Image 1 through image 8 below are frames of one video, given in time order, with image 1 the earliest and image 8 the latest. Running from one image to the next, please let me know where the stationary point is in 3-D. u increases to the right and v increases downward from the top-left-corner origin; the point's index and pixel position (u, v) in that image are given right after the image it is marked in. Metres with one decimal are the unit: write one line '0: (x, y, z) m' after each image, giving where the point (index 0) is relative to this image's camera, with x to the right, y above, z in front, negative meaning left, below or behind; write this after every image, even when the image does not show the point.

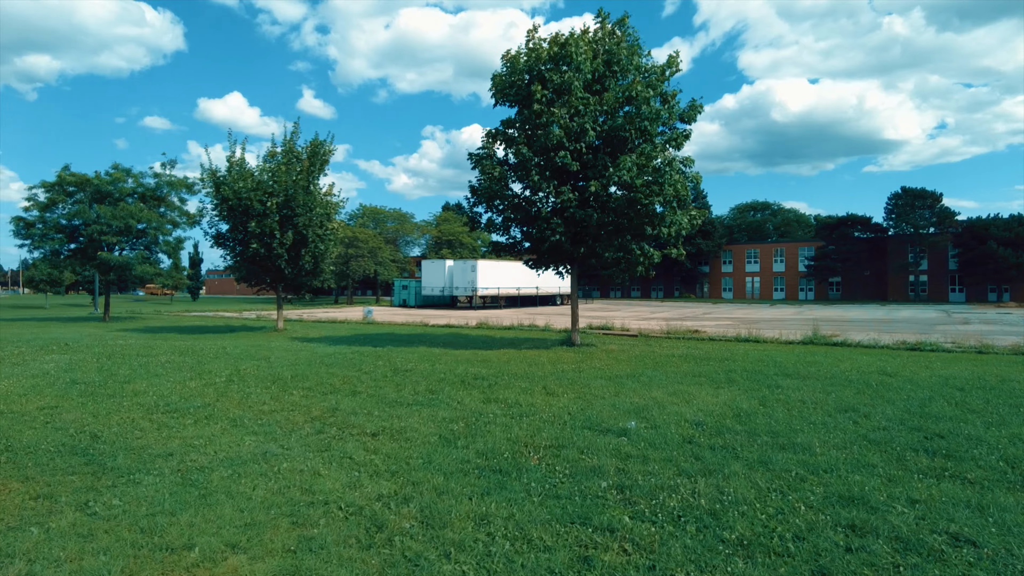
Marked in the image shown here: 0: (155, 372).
0: (-6.6, -1.6, +12.1) m
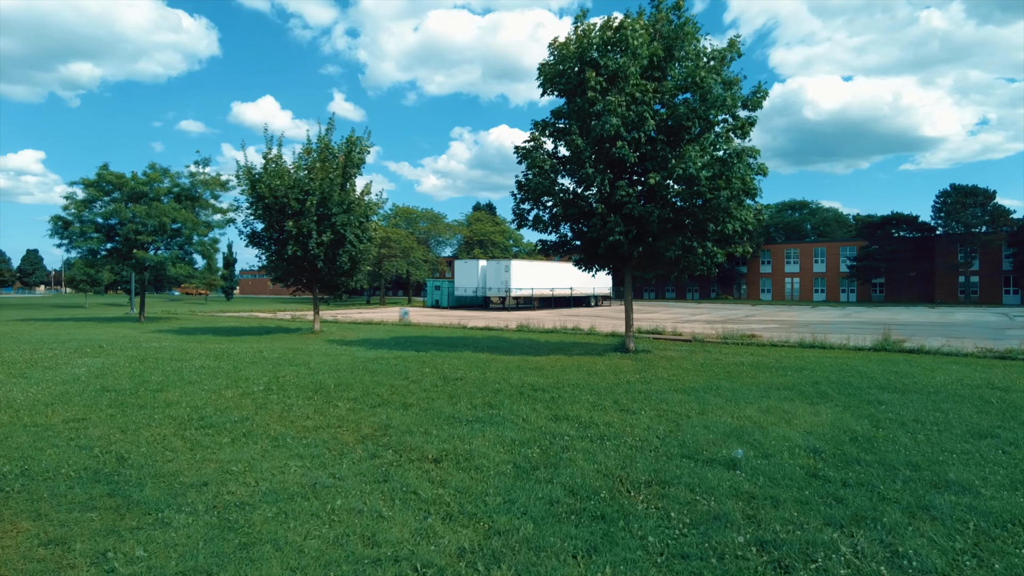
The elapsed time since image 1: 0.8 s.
0: (-5.6, -1.6, +11.3) m
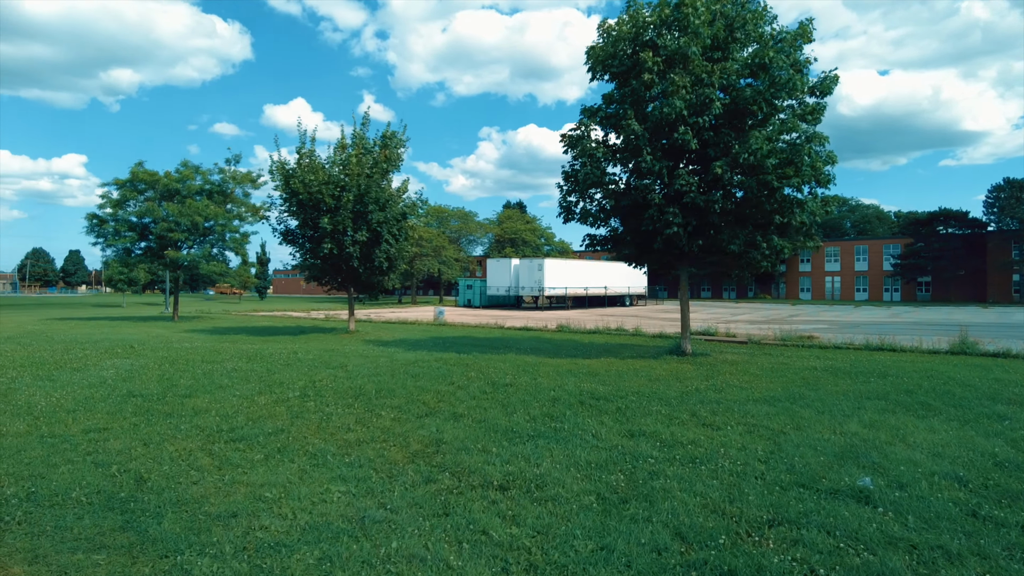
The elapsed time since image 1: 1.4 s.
0: (-4.7, -1.5, +10.6) m
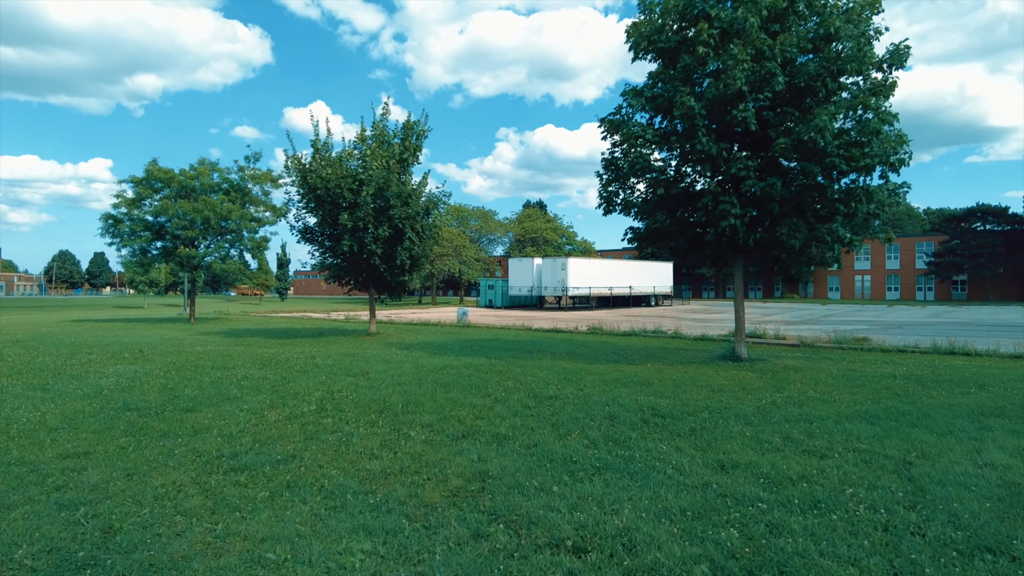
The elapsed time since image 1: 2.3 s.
0: (-4.1, -1.5, +9.4) m
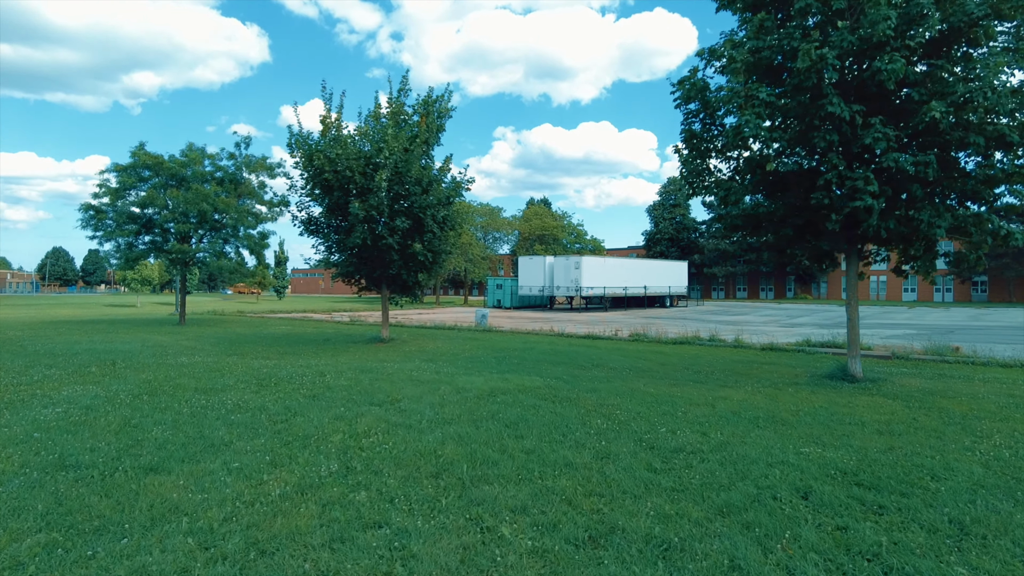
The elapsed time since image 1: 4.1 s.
0: (-3.1, -1.6, +6.7) m
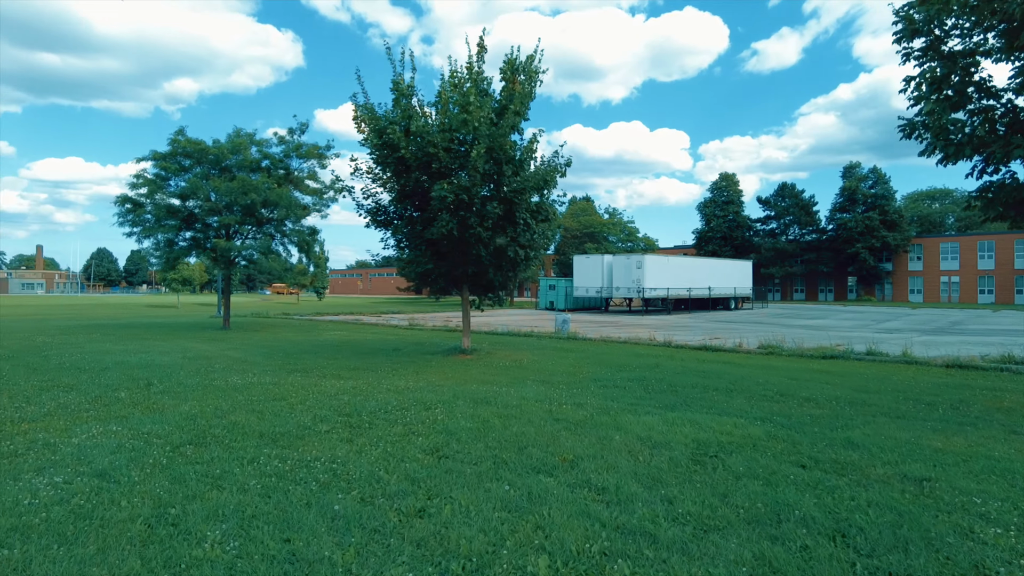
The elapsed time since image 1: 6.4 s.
0: (-1.1, -1.6, +3.6) m
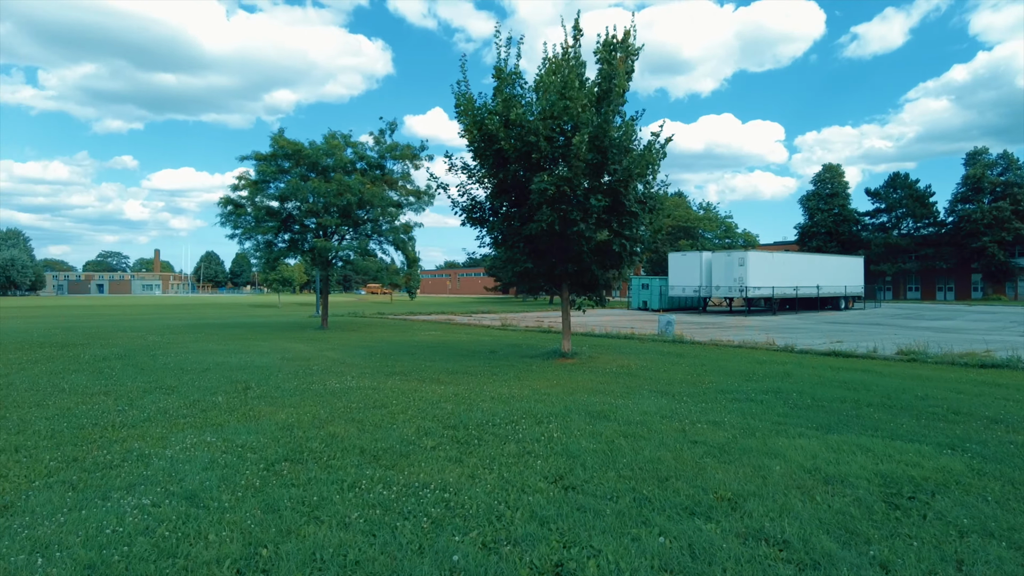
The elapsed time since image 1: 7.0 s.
0: (-0.3, -1.5, +2.8) m
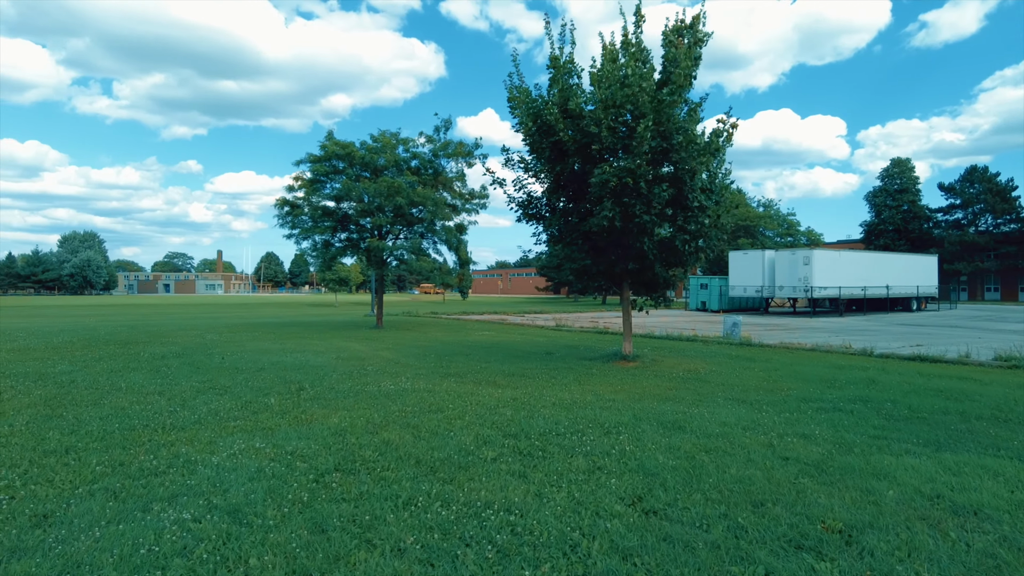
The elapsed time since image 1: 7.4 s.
0: (0.0, -1.5, +2.3) m
